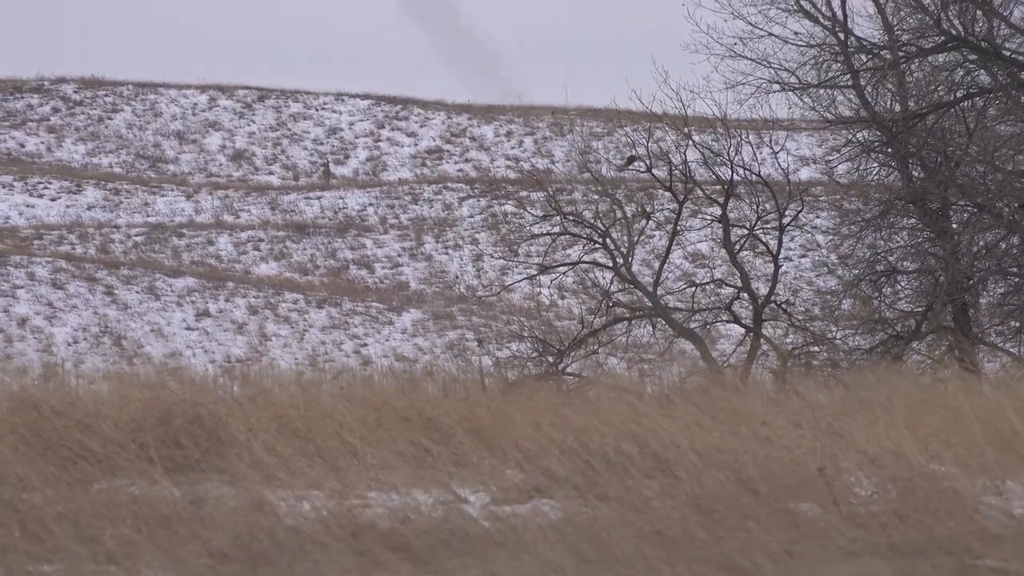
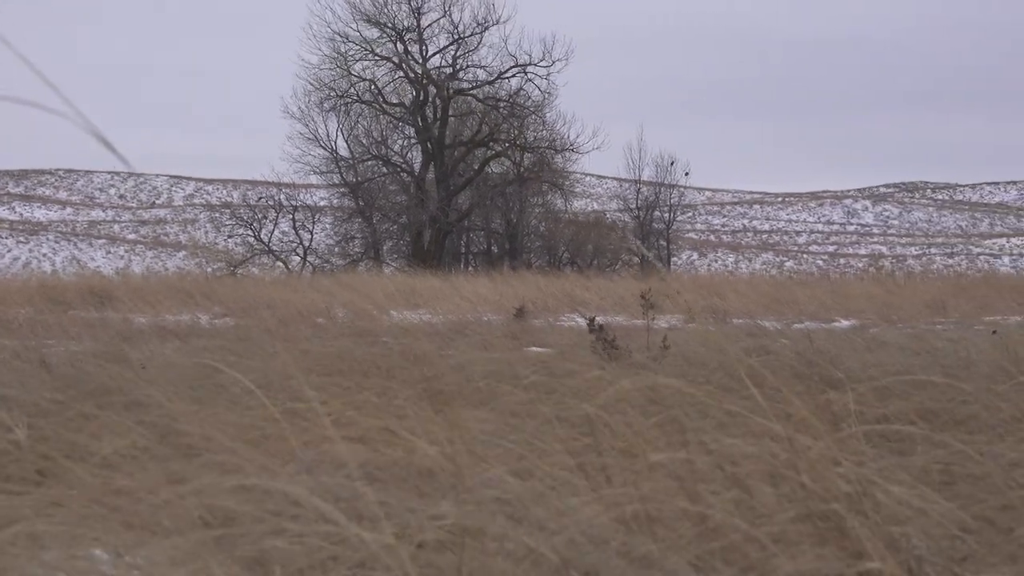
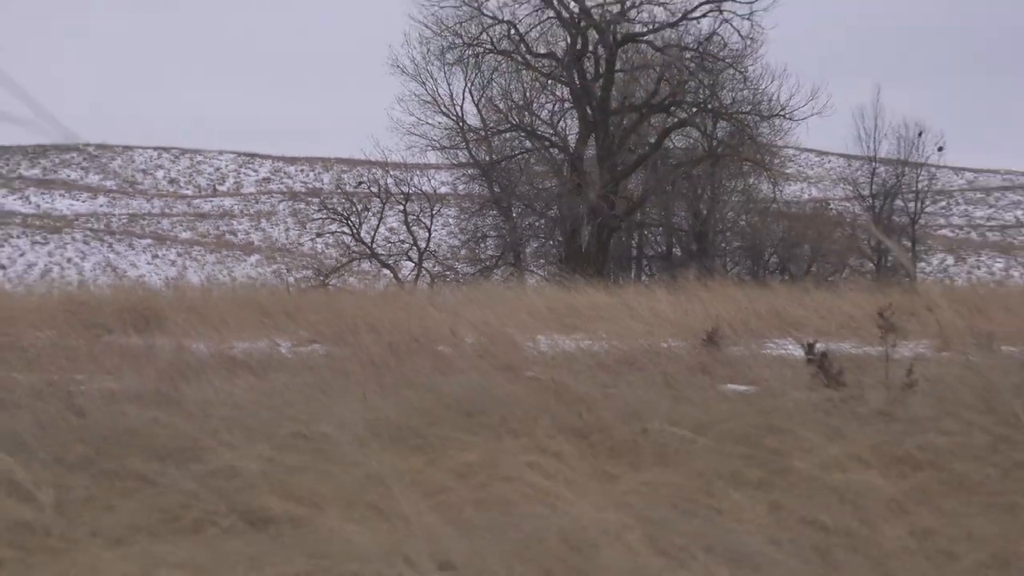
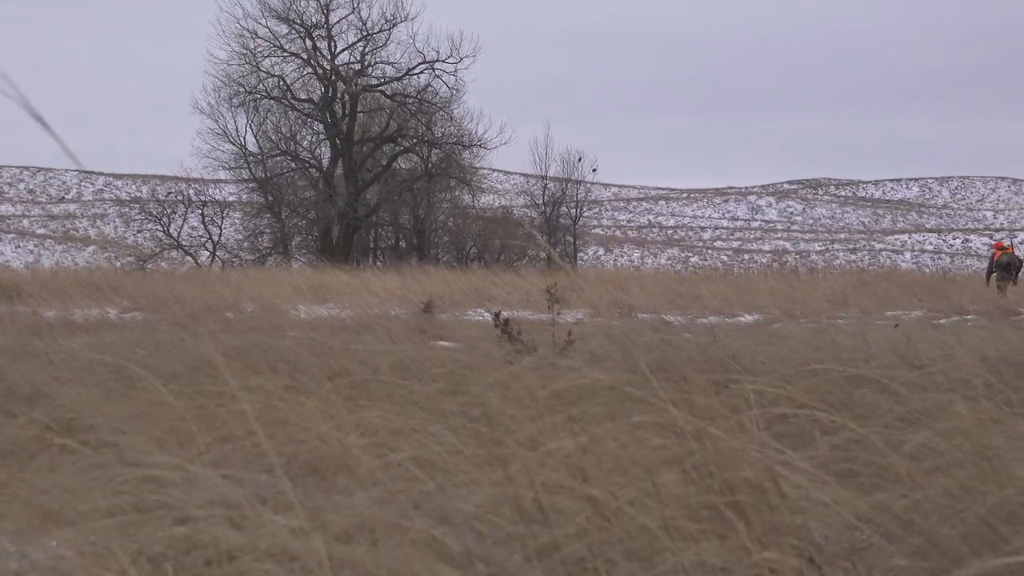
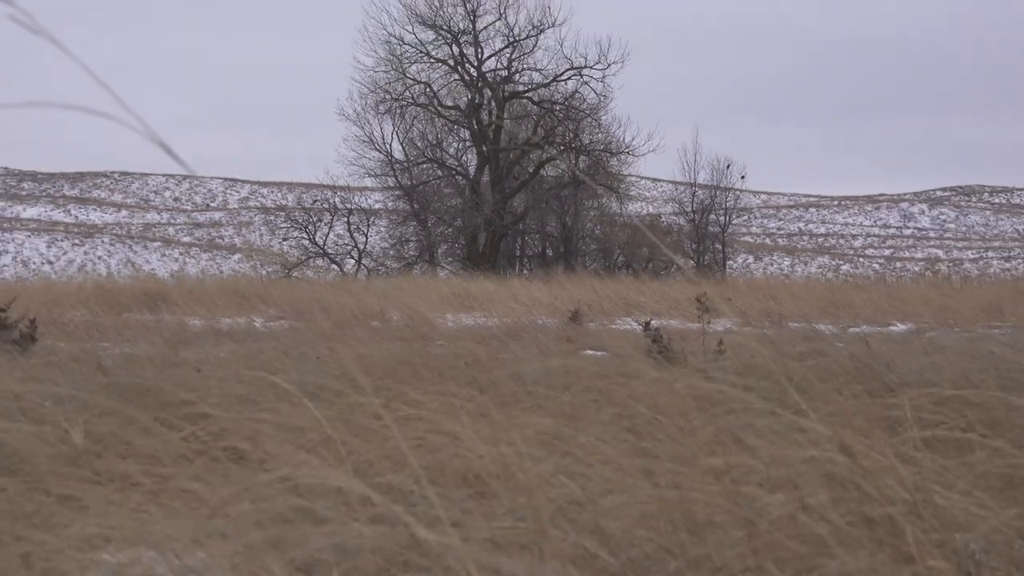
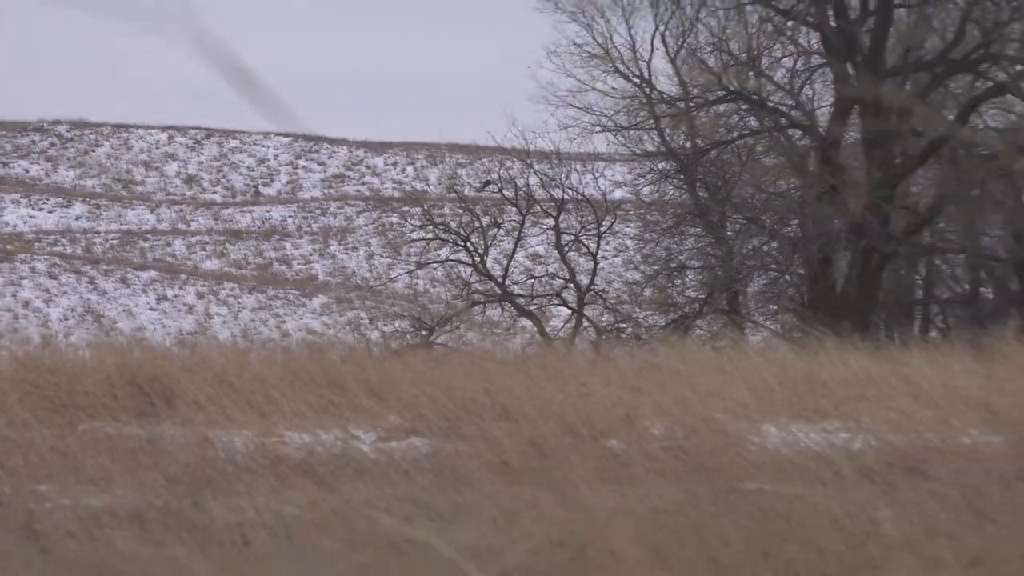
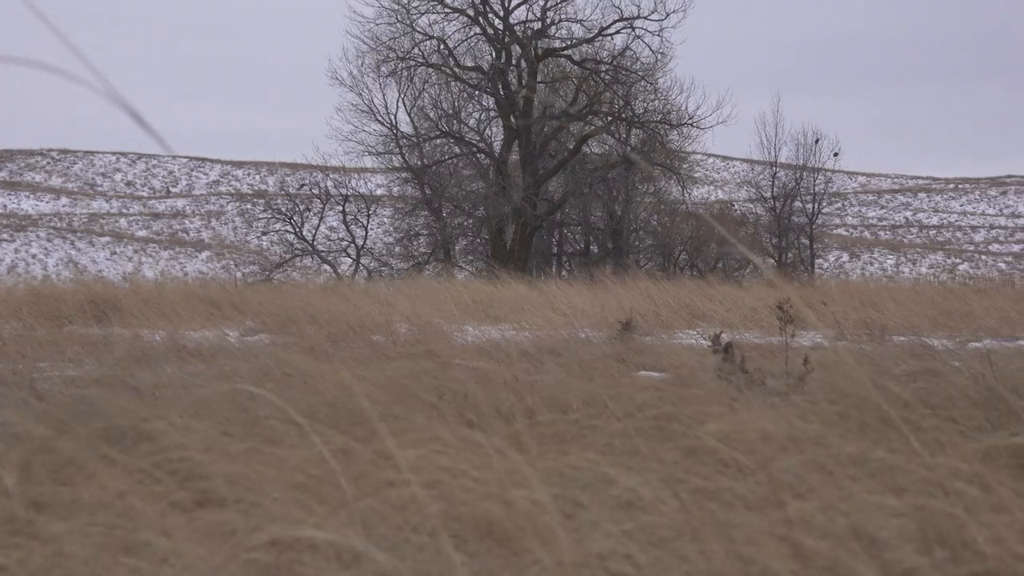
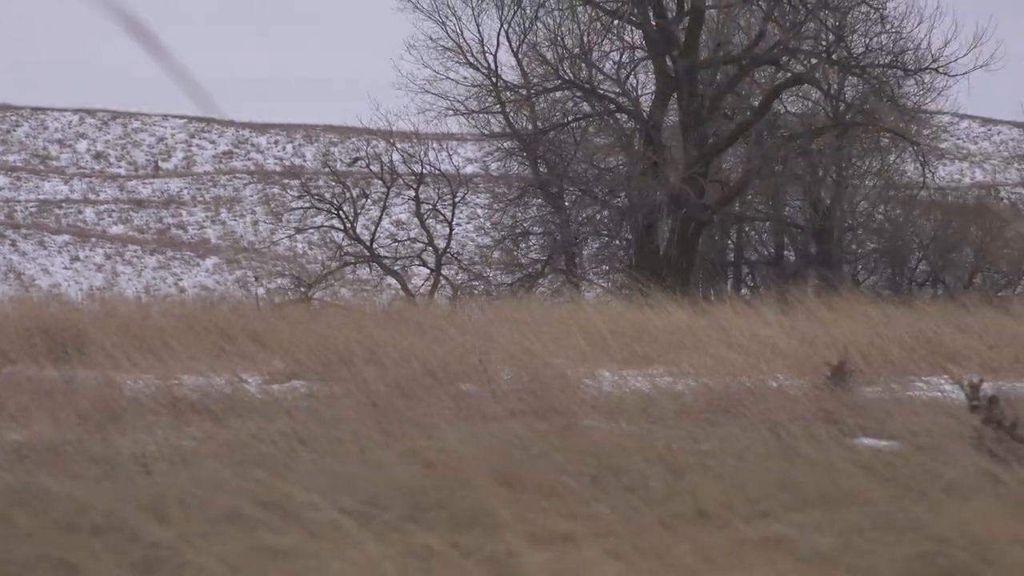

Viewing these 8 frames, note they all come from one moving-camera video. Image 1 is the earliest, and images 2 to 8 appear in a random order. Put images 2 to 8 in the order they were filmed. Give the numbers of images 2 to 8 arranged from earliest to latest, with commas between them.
6, 8, 3, 7, 5, 2, 4
